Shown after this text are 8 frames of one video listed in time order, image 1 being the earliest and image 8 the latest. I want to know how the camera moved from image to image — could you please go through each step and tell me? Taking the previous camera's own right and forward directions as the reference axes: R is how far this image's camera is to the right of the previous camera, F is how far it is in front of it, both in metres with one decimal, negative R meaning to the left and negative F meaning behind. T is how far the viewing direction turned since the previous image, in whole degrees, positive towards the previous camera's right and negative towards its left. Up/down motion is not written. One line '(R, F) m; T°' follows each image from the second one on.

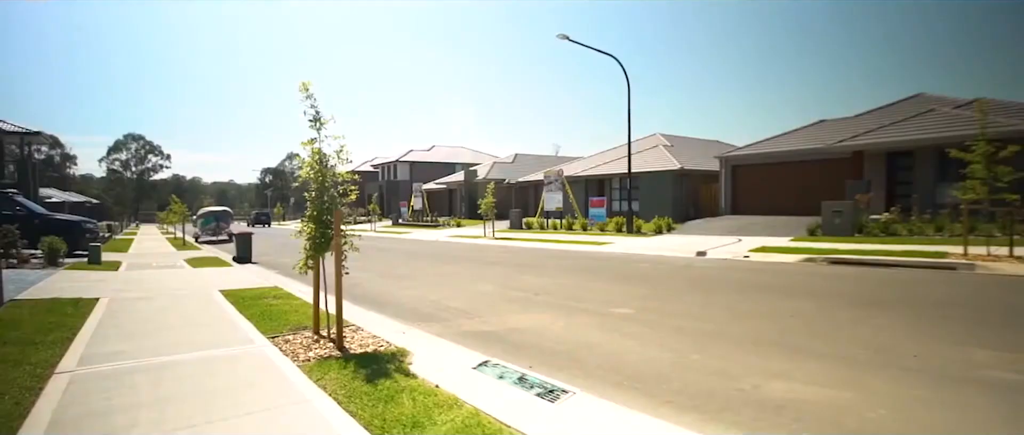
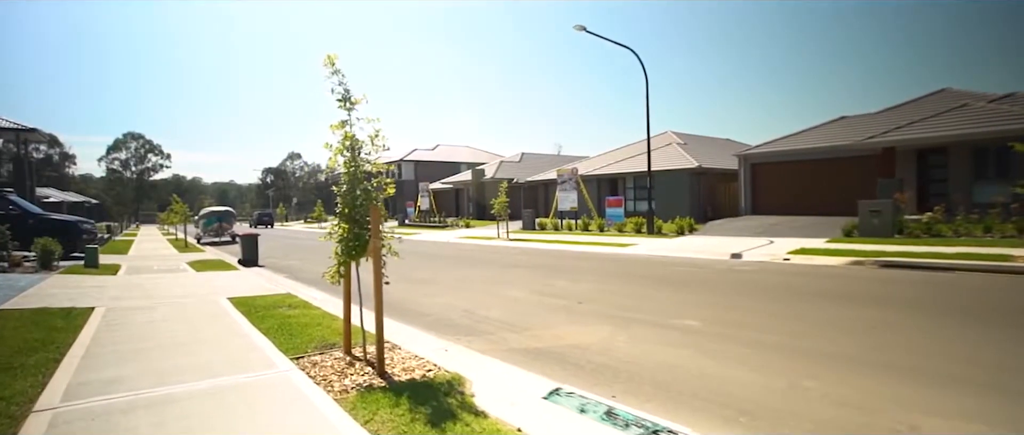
(-0.6, +1.1) m; 0°
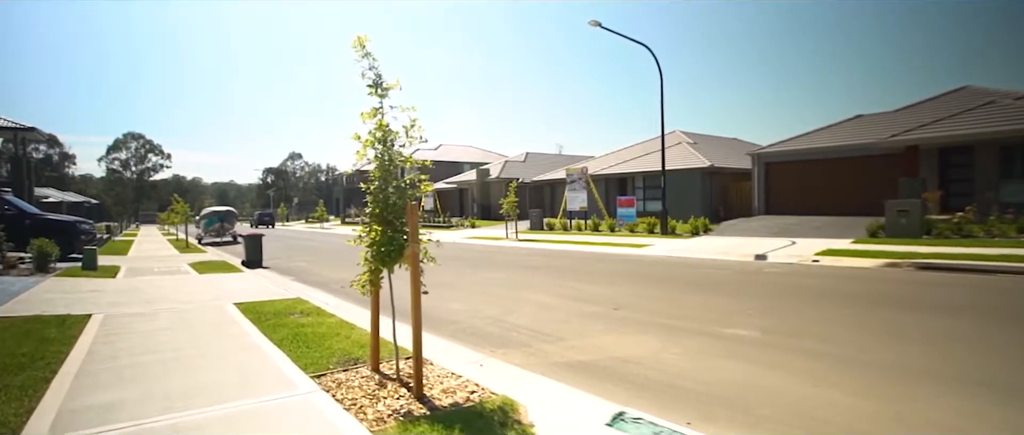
(-0.4, +0.7) m; 0°
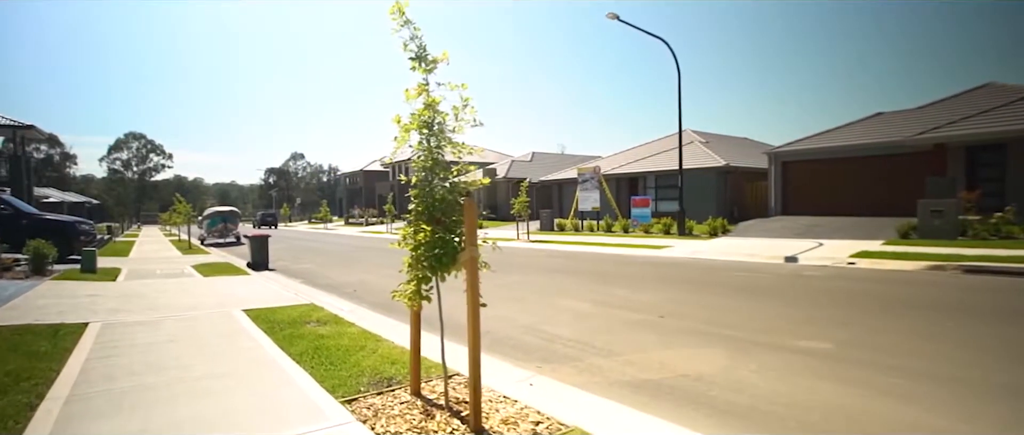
(-0.5, +0.7) m; 0°
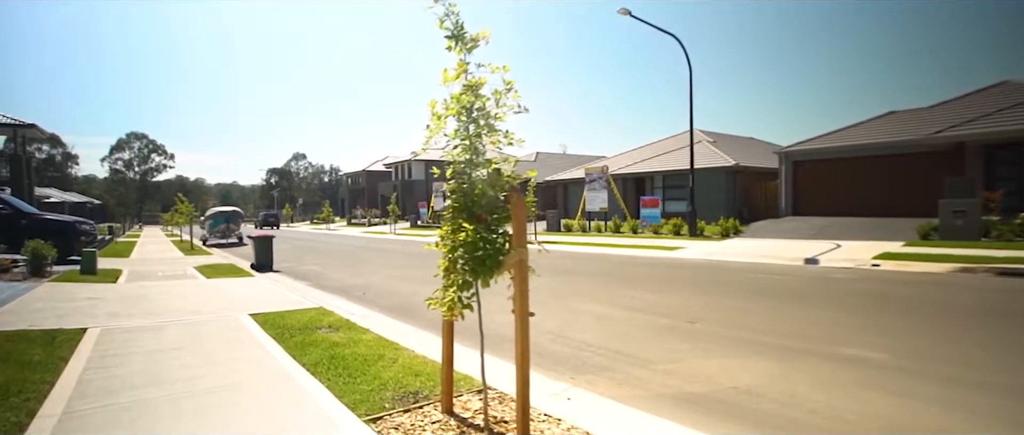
(-0.3, +0.4) m; 0°
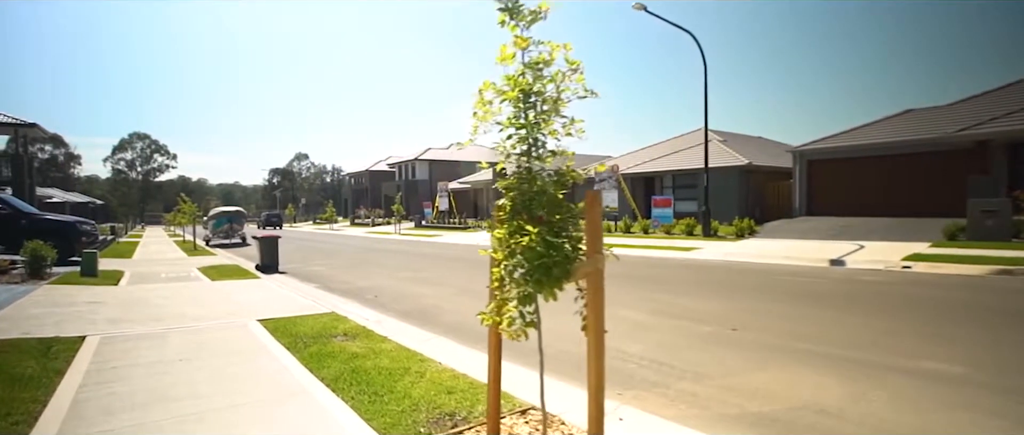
(-0.3, +0.5) m; 0°
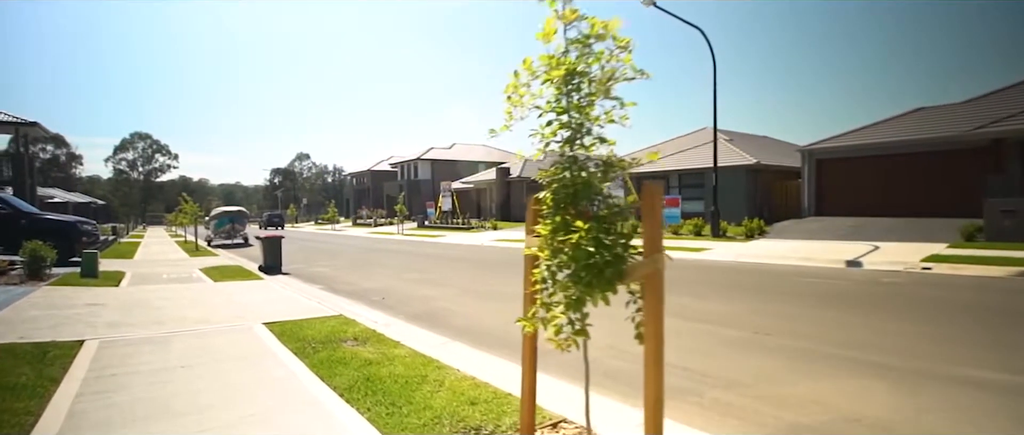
(-0.2, +0.3) m; 0°
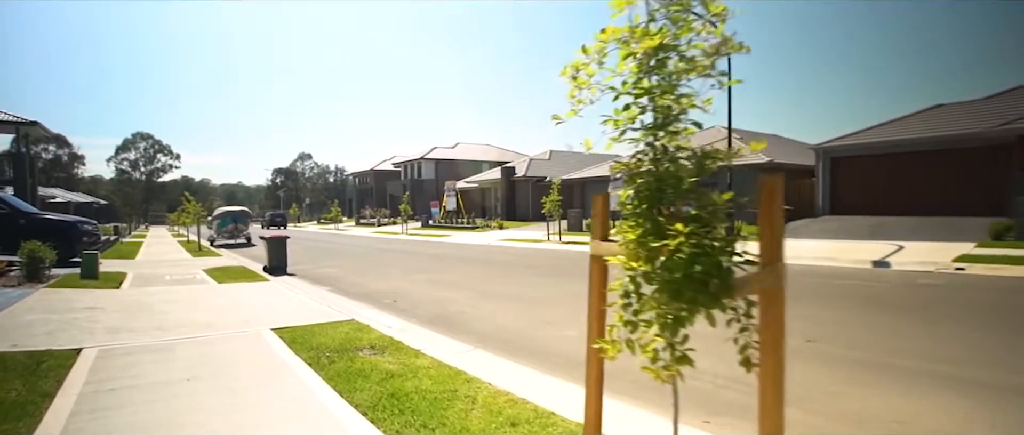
(-0.3, +0.5) m; 0°
